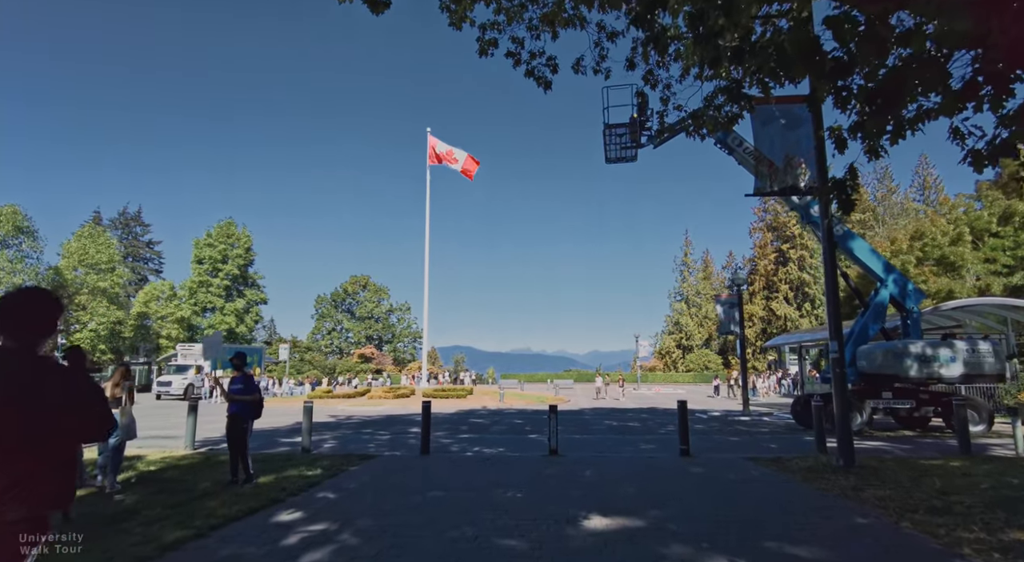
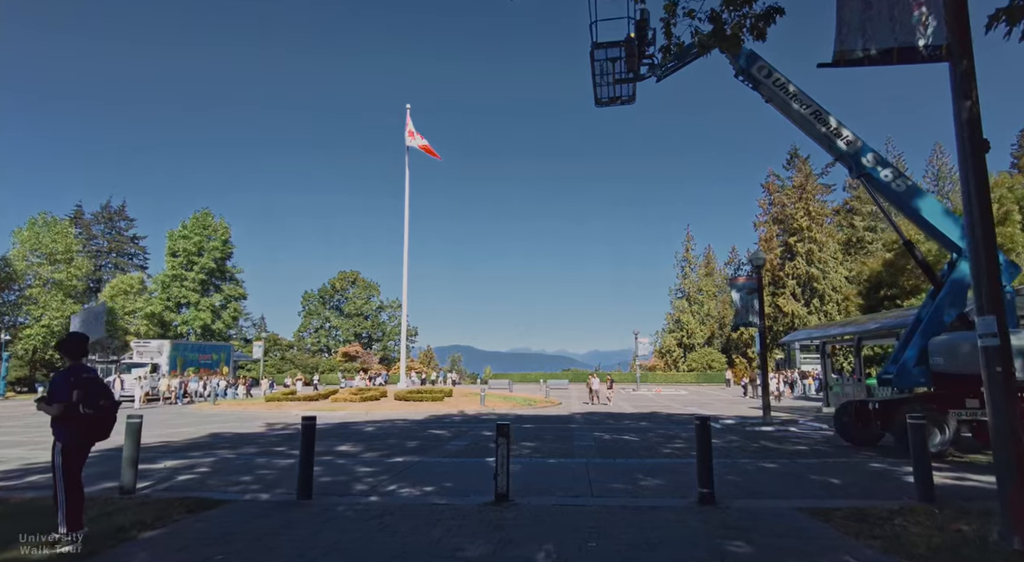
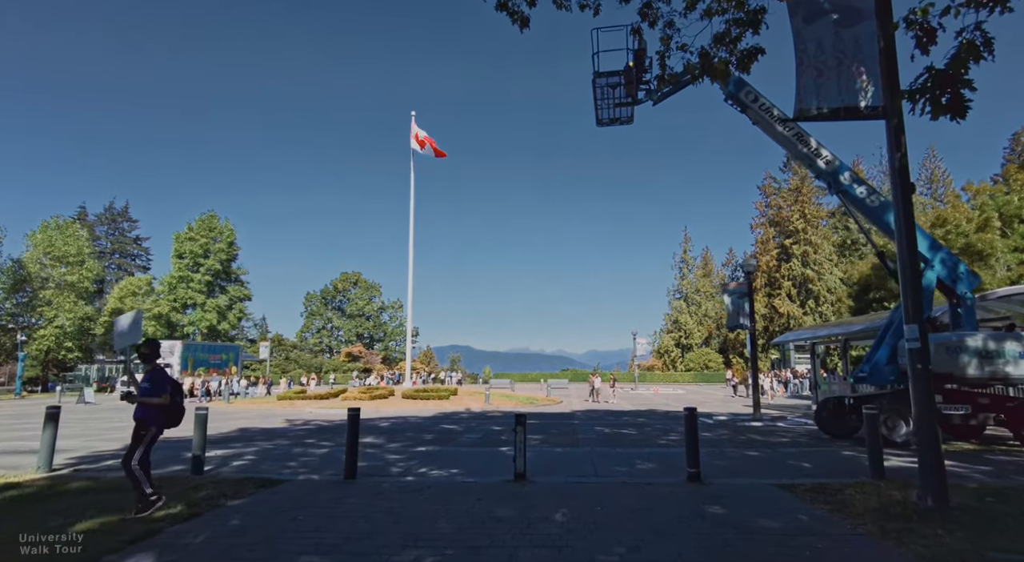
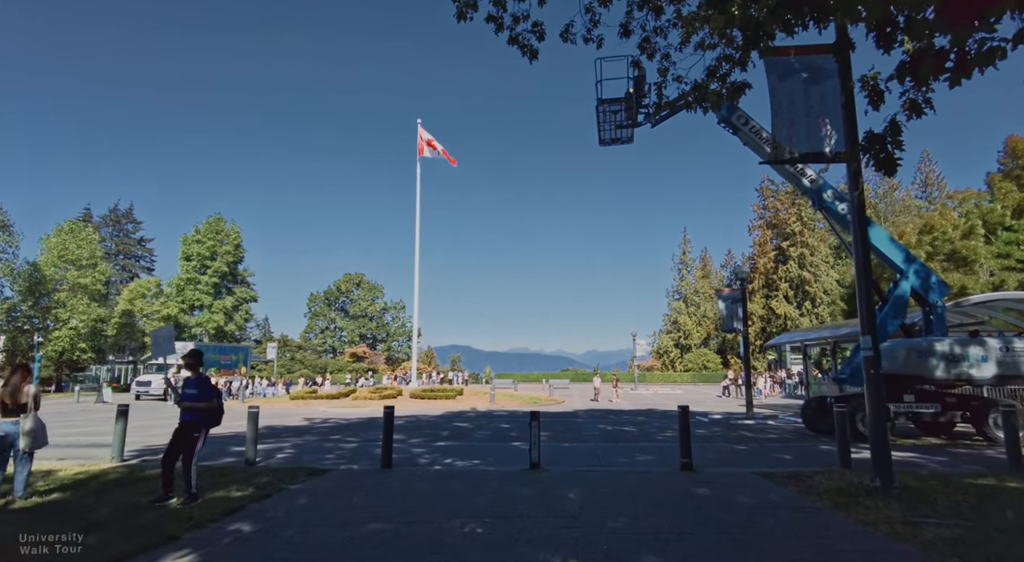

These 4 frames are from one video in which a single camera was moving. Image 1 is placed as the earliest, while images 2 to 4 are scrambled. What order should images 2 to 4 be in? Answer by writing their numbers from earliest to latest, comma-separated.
4, 3, 2
